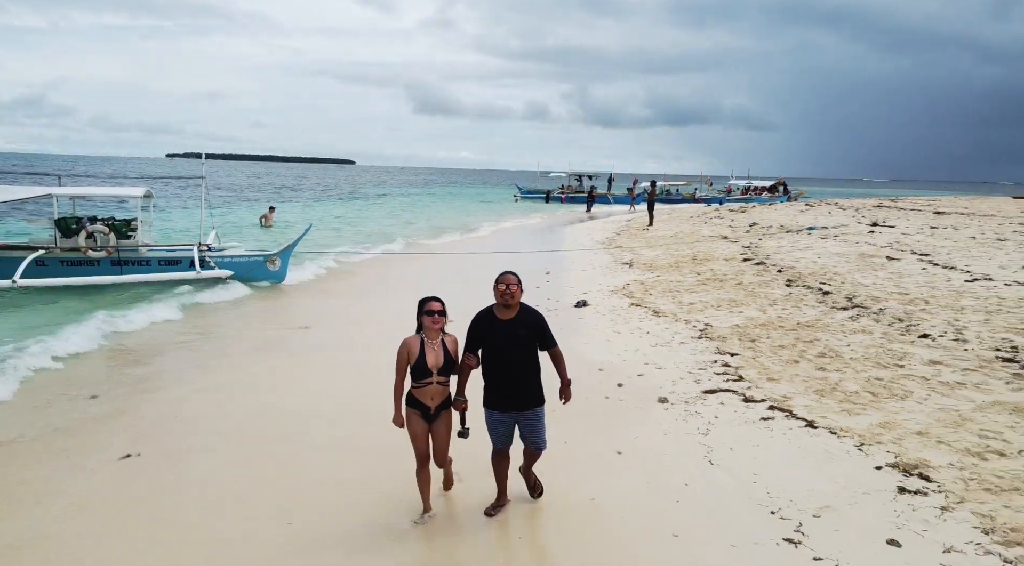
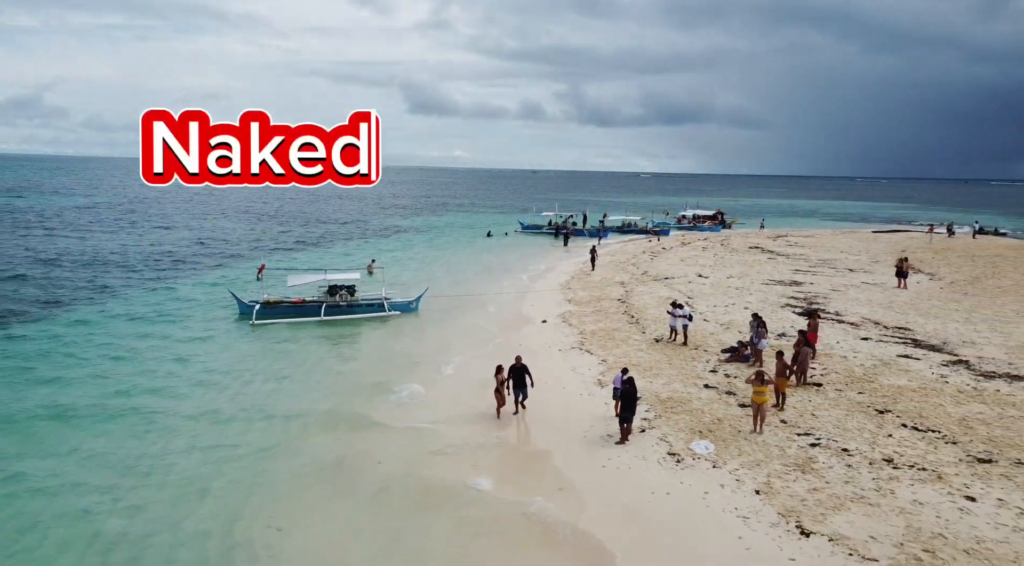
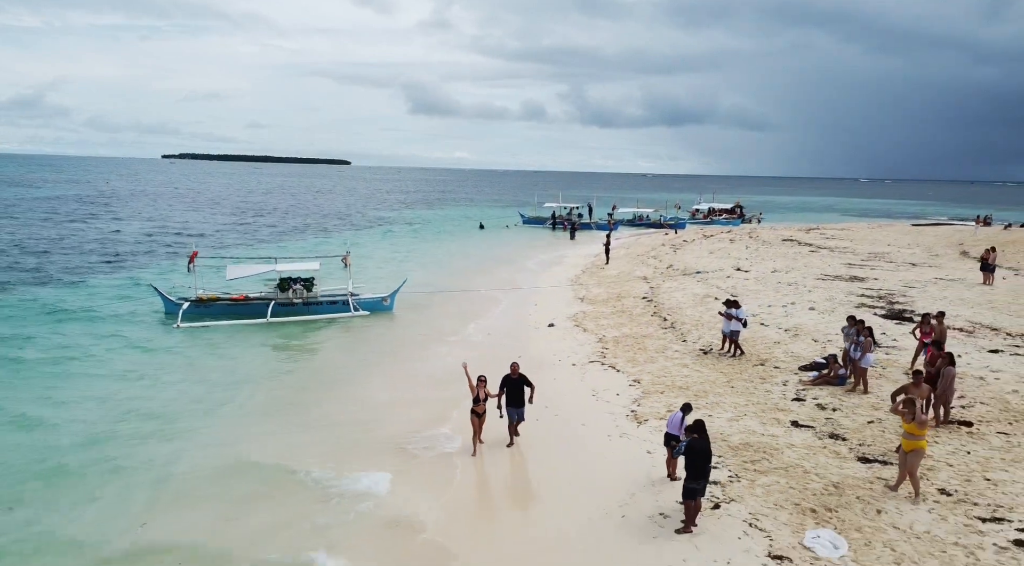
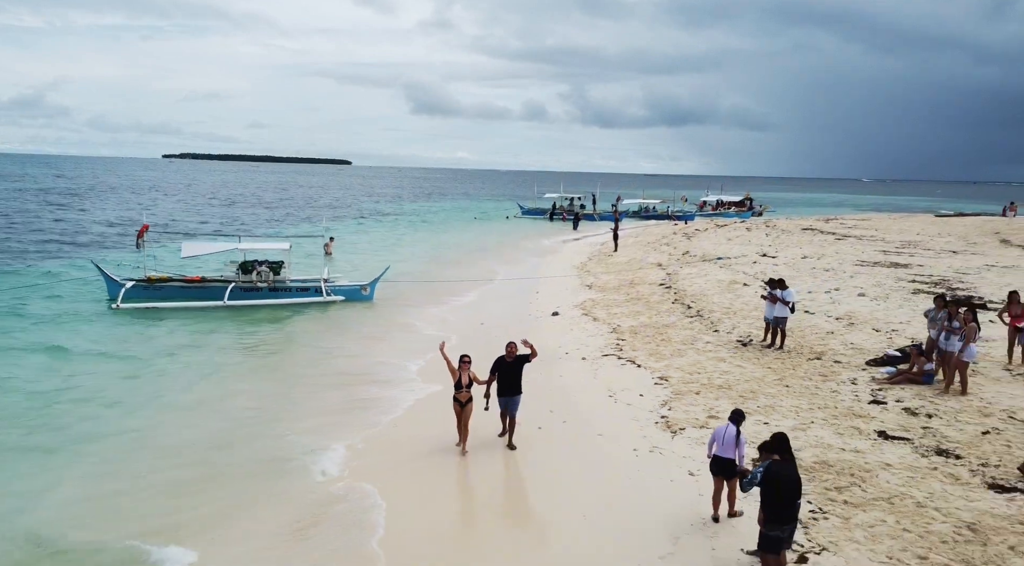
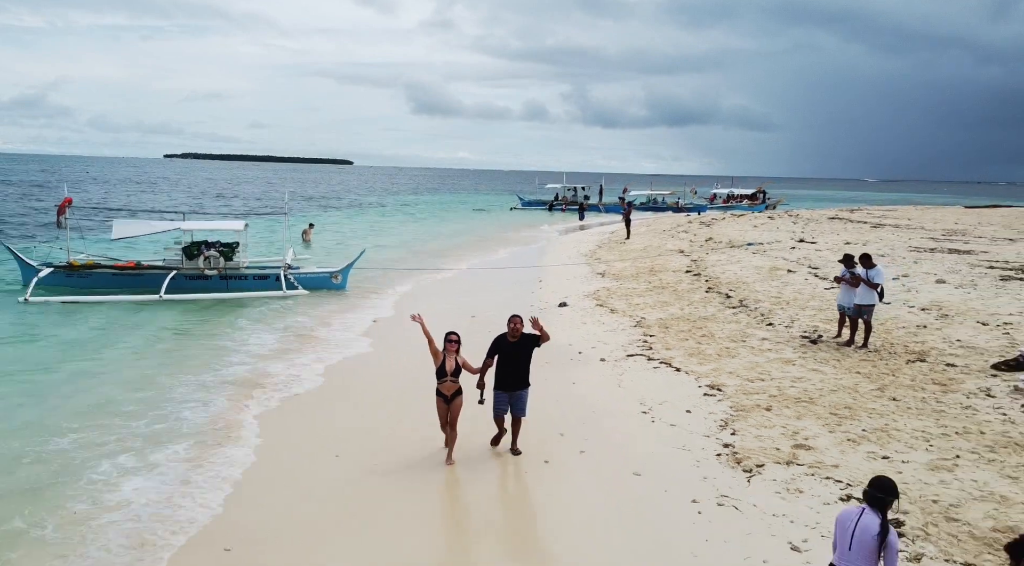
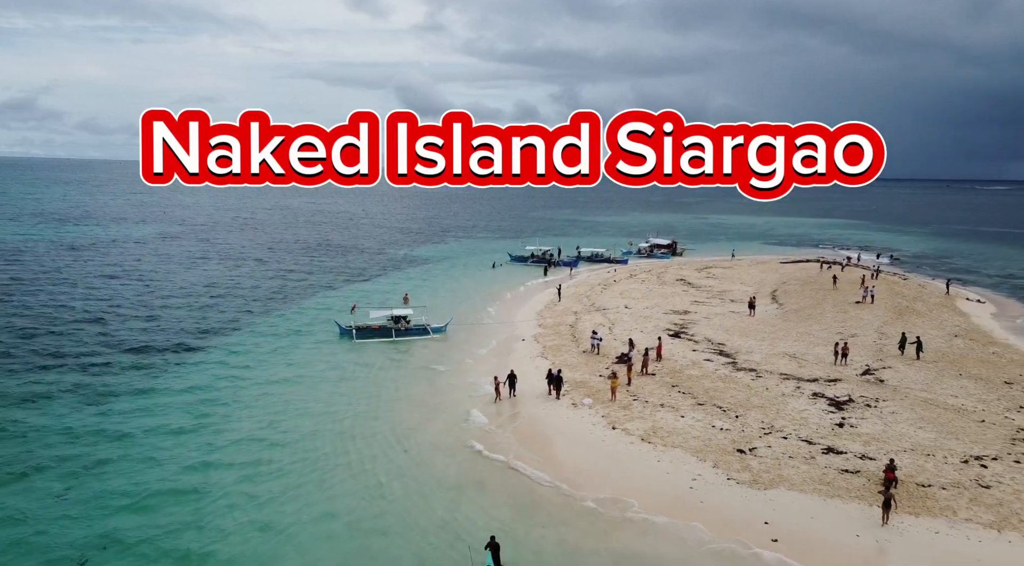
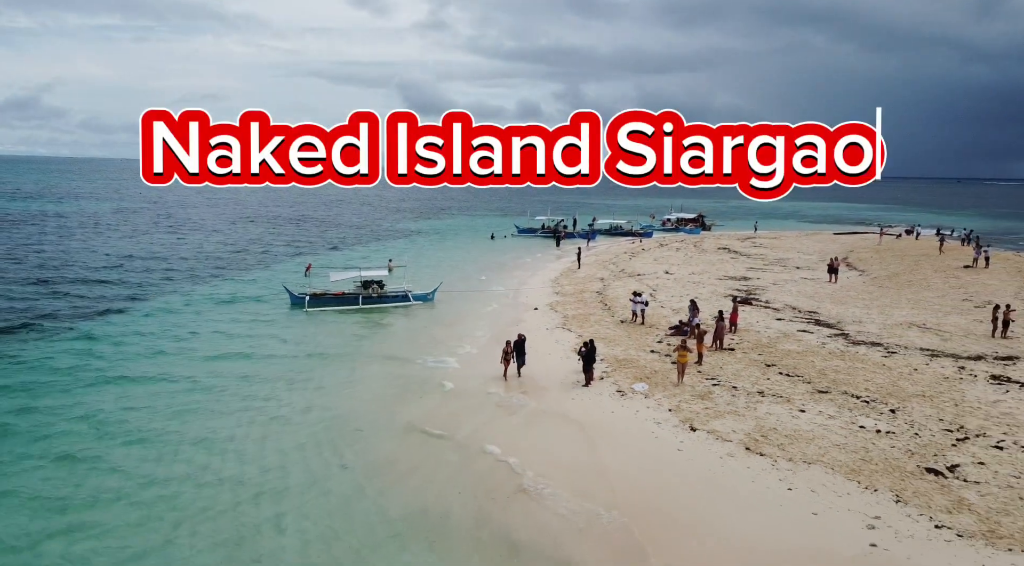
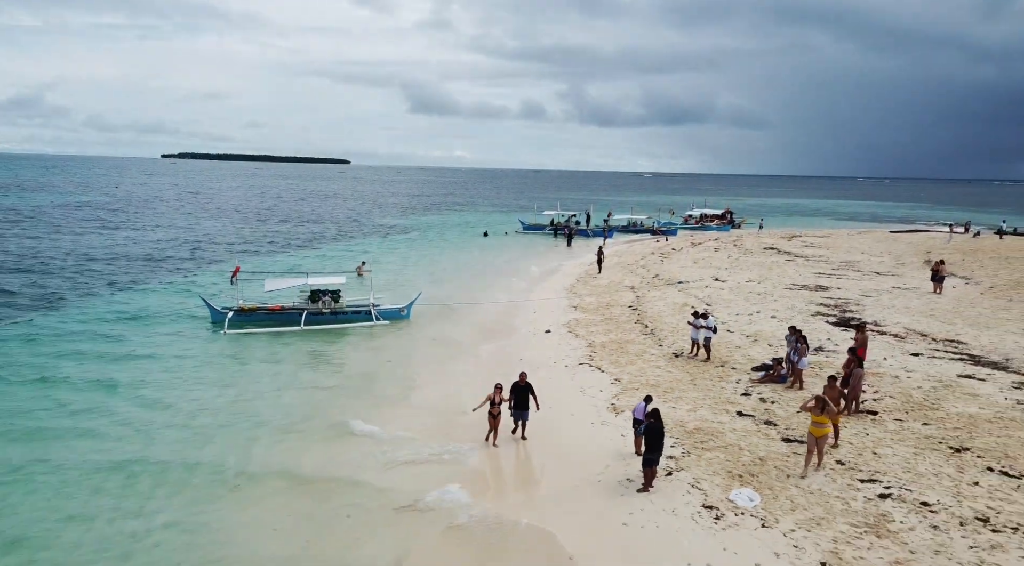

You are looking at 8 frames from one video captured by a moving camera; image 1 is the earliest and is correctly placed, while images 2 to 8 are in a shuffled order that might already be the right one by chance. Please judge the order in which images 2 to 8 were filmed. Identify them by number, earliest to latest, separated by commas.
5, 4, 3, 8, 2, 7, 6
